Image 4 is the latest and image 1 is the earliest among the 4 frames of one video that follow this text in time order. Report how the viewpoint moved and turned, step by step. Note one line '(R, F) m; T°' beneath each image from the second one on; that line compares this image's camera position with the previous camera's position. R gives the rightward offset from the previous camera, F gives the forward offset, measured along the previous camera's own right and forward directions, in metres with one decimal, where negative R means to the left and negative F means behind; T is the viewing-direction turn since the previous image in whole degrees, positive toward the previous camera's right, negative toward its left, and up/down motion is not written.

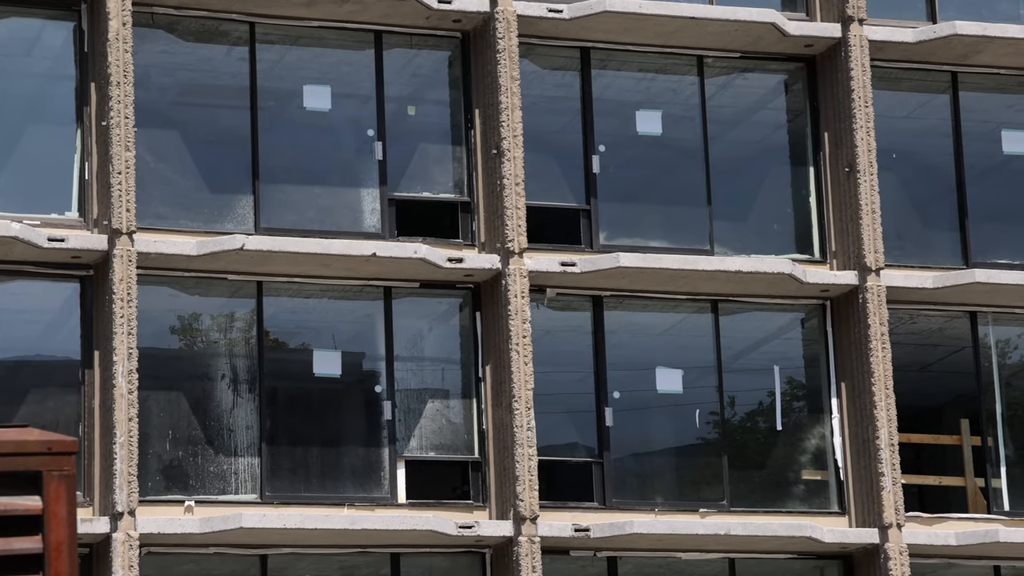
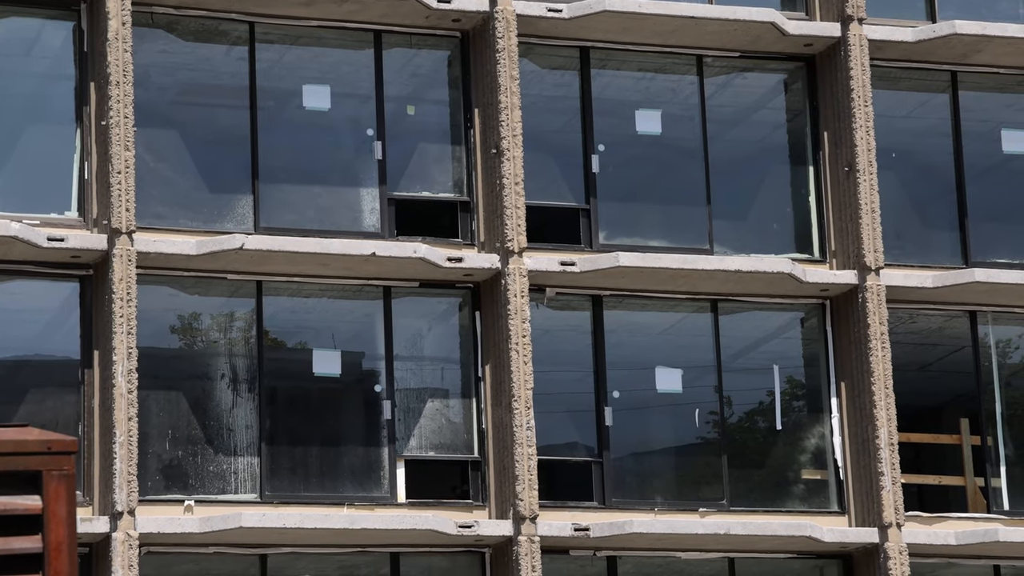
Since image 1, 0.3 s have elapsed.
(0.0, 0.0) m; 0°
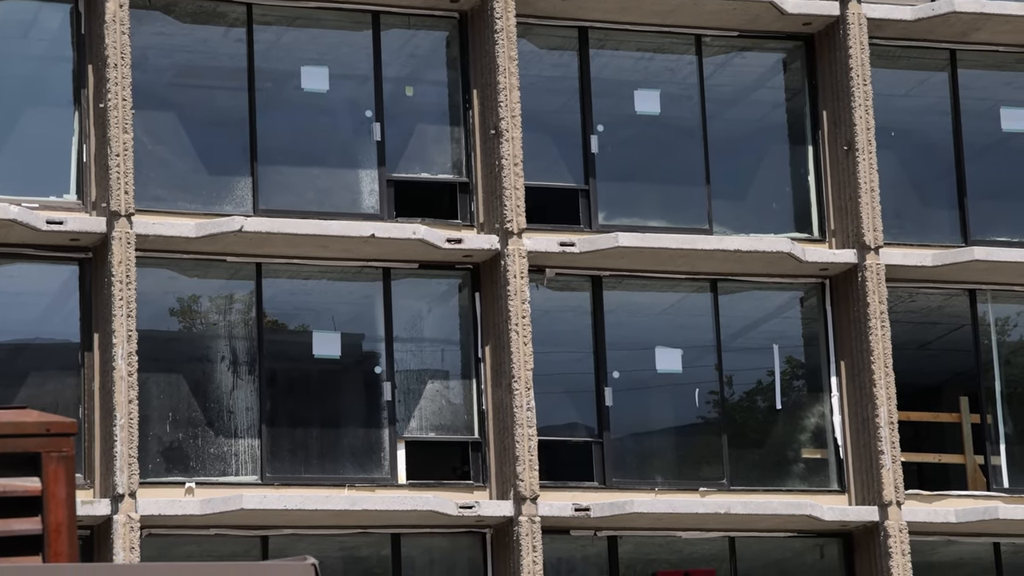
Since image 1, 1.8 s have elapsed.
(0.0, +0.2) m; 0°
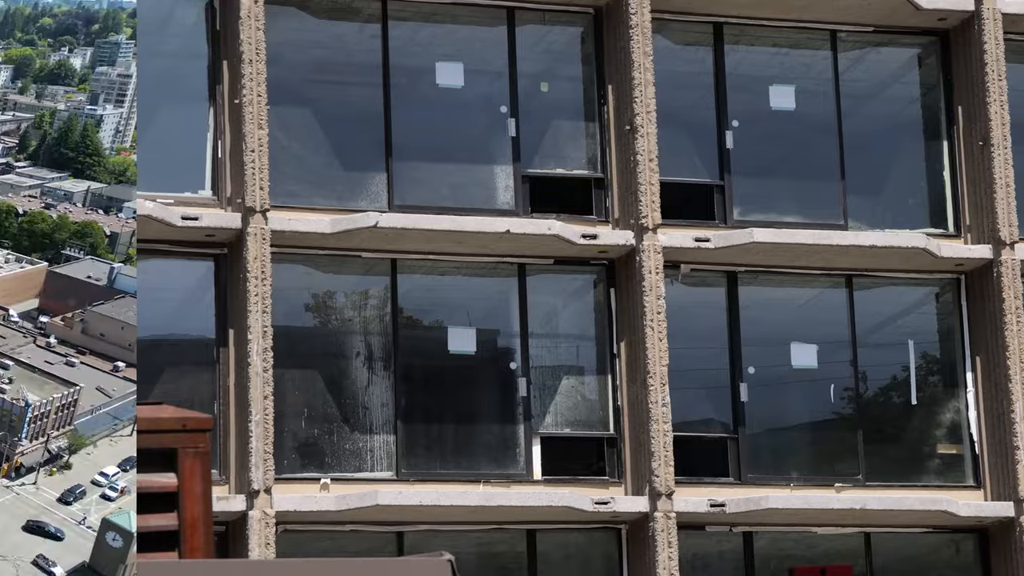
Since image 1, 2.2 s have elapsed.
(+0.3, -3.3) m; -10°
